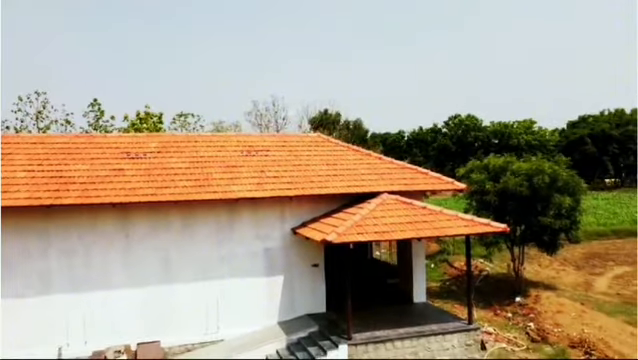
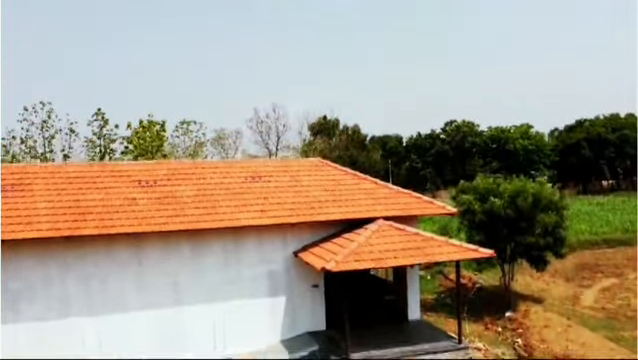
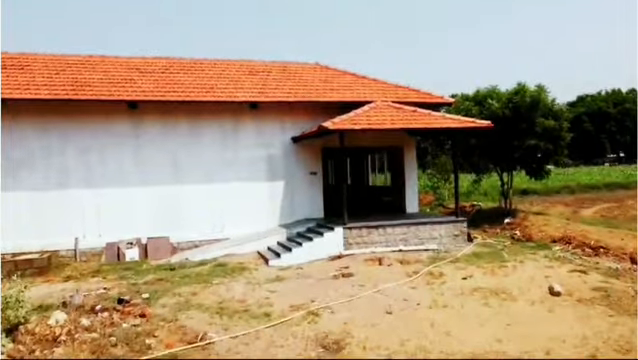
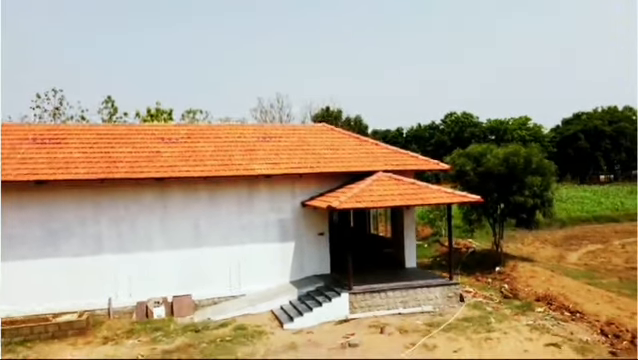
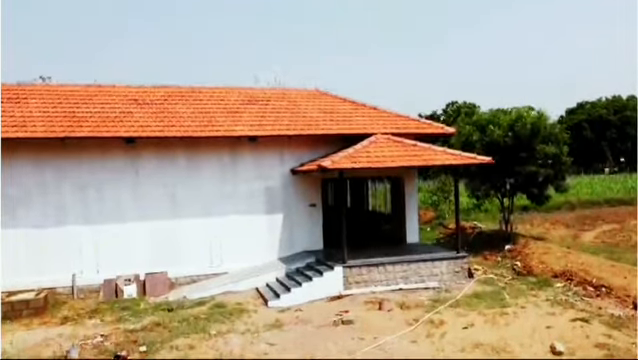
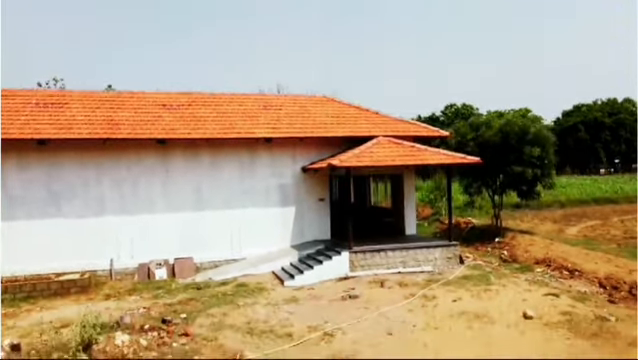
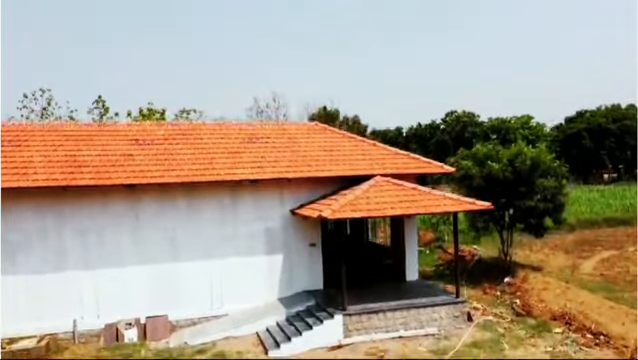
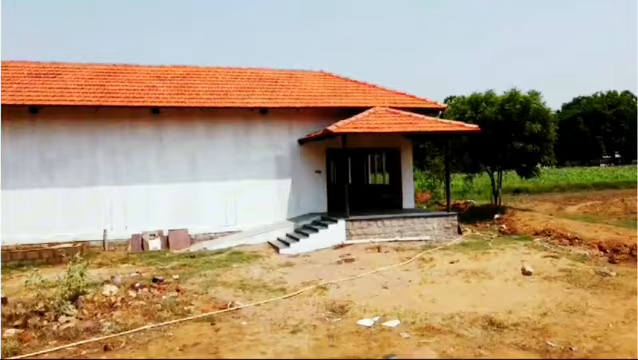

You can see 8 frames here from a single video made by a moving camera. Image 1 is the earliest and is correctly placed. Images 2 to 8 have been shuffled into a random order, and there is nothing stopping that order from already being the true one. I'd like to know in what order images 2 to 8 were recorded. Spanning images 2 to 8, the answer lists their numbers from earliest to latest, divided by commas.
4, 6, 8, 3, 5, 7, 2
